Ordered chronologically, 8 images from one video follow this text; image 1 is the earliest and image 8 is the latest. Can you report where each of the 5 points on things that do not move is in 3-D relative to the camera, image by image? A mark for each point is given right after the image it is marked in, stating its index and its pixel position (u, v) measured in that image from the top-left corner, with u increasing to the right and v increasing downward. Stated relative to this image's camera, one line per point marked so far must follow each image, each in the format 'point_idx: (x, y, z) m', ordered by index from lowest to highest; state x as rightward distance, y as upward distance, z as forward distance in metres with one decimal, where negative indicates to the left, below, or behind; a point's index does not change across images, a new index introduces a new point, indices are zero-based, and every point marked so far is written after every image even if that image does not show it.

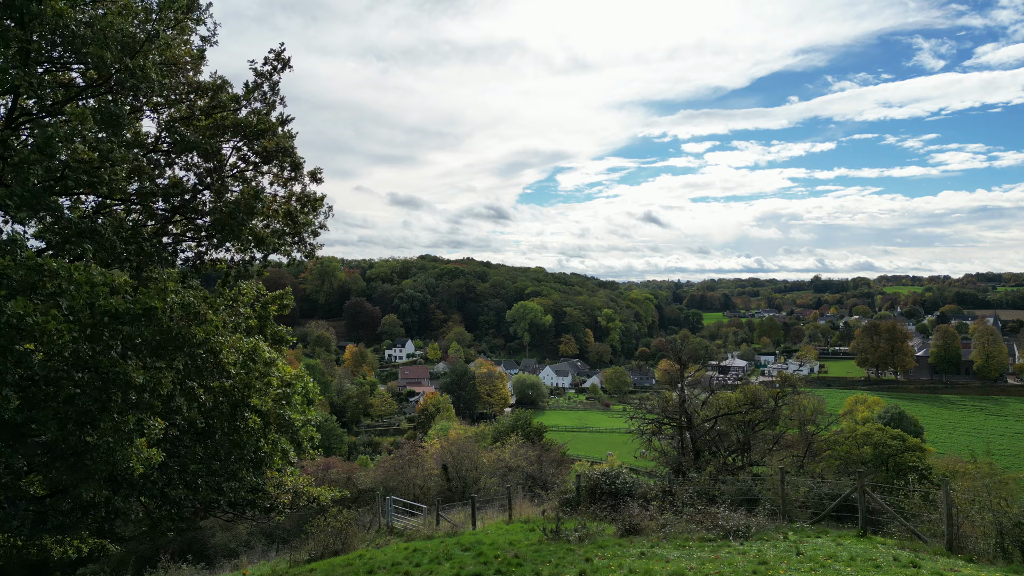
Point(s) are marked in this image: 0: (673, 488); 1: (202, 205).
0: (+3.9, -4.9, +12.9) m
1: (-5.5, +1.5, +9.4) m
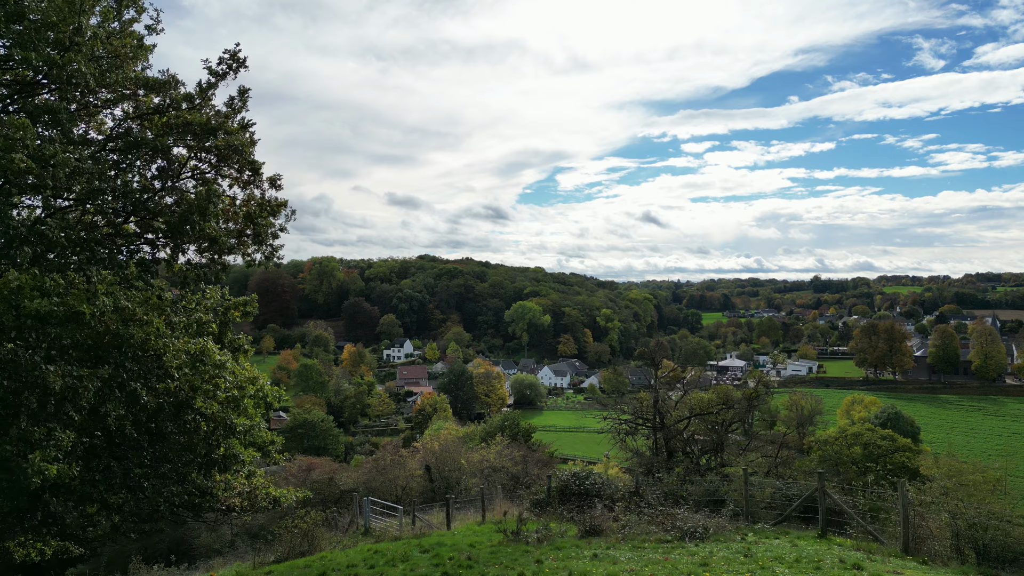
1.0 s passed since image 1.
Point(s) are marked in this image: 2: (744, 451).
0: (+3.1, -4.9, +12.9) m
1: (-6.3, +1.5, +9.4) m
2: (+7.1, -5.1, +16.6) m
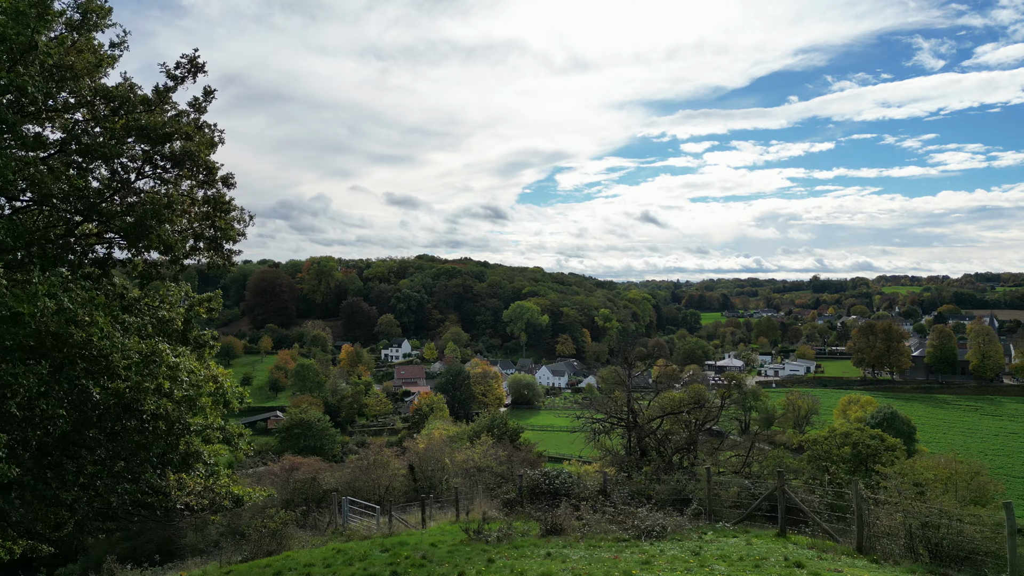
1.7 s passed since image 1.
0: (+2.3, -4.9, +12.9) m
1: (-7.0, +1.5, +9.4) m
2: (+6.4, -5.1, +16.6) m
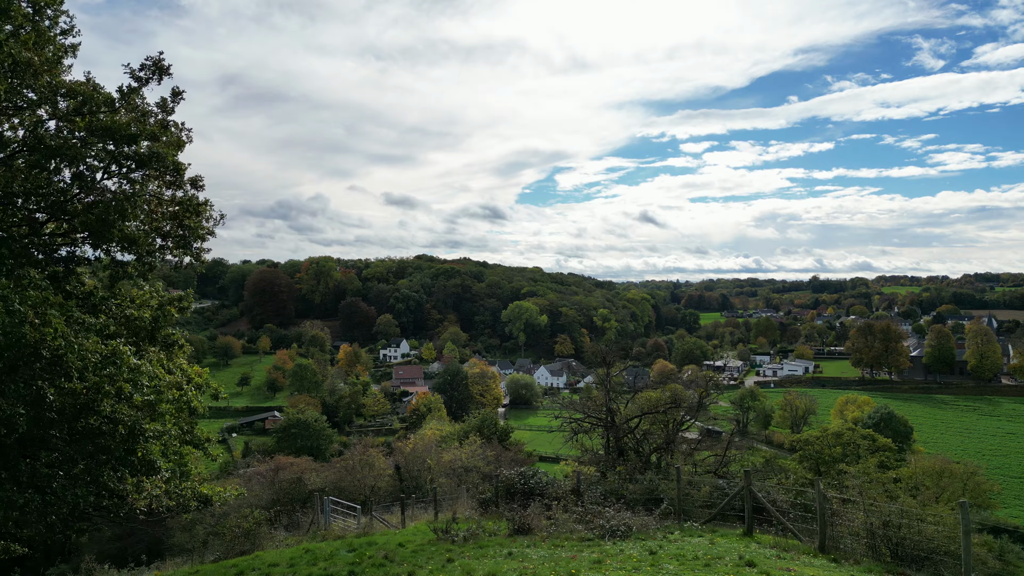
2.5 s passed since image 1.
0: (+1.7, -4.9, +12.9) m
1: (-7.7, +1.5, +9.4) m
2: (+5.7, -5.1, +16.6) m
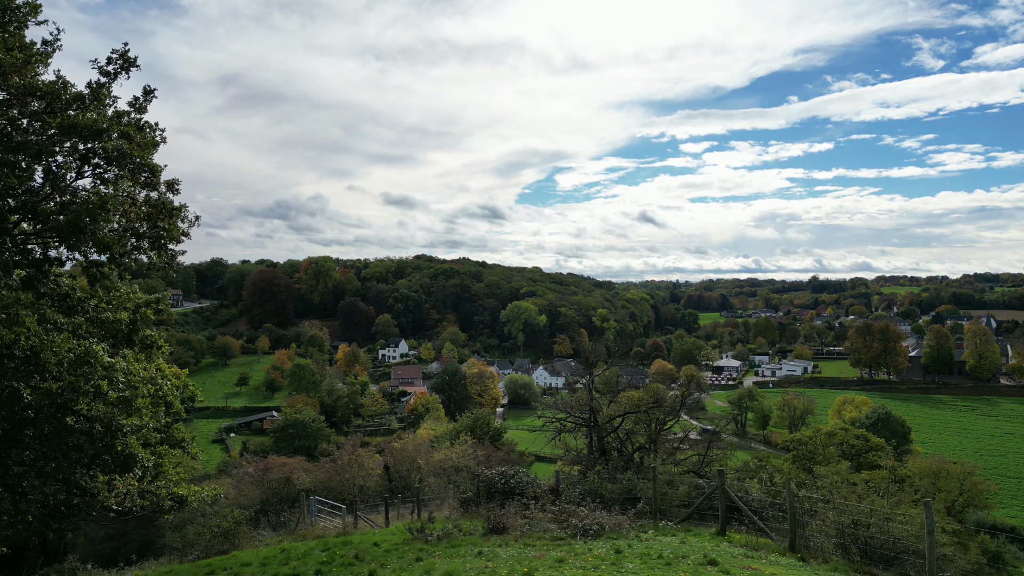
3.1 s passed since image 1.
0: (+1.2, -4.8, +12.9) m
1: (-8.2, +1.5, +9.4) m
2: (+5.2, -5.1, +16.6) m
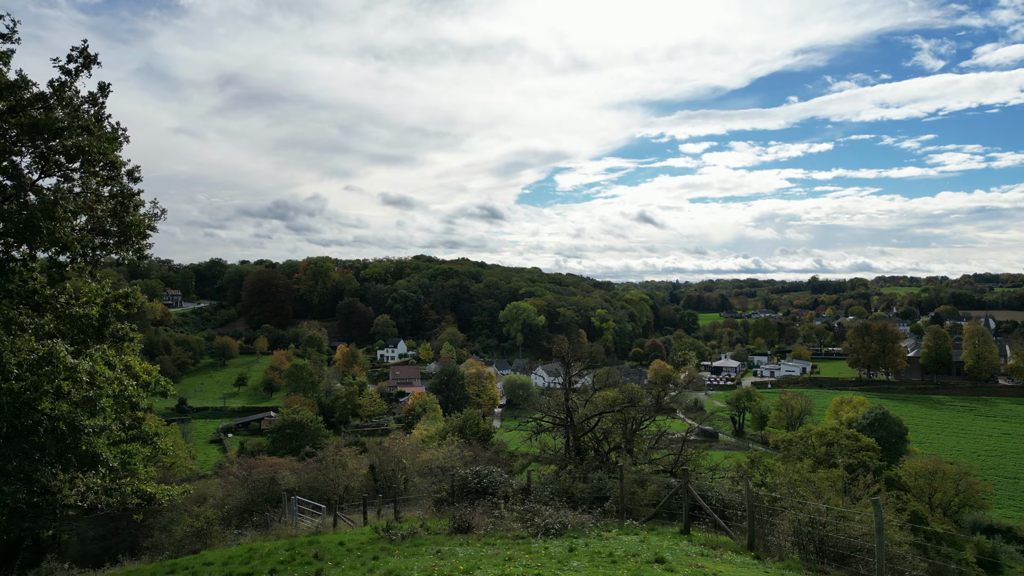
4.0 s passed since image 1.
0: (+0.5, -4.8, +13.0) m
1: (-8.9, +1.5, +9.5) m
2: (+4.5, -5.1, +16.7) m
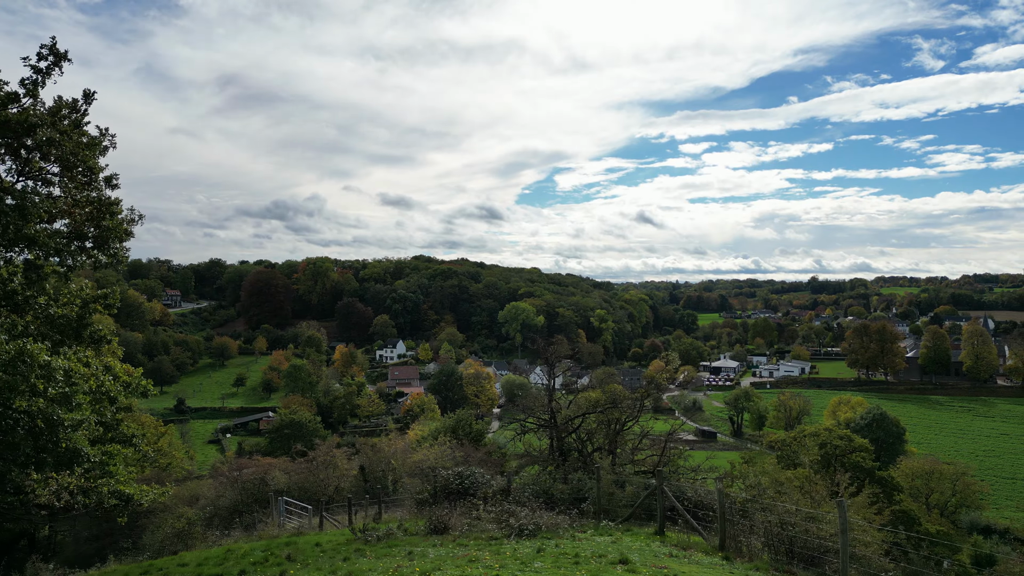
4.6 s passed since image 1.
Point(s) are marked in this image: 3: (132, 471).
0: (0.0, -4.9, +13.0) m
1: (-9.4, +1.4, +9.5) m
2: (+4.0, -5.1, +16.7) m
3: (-9.1, -4.4, +12.8) m
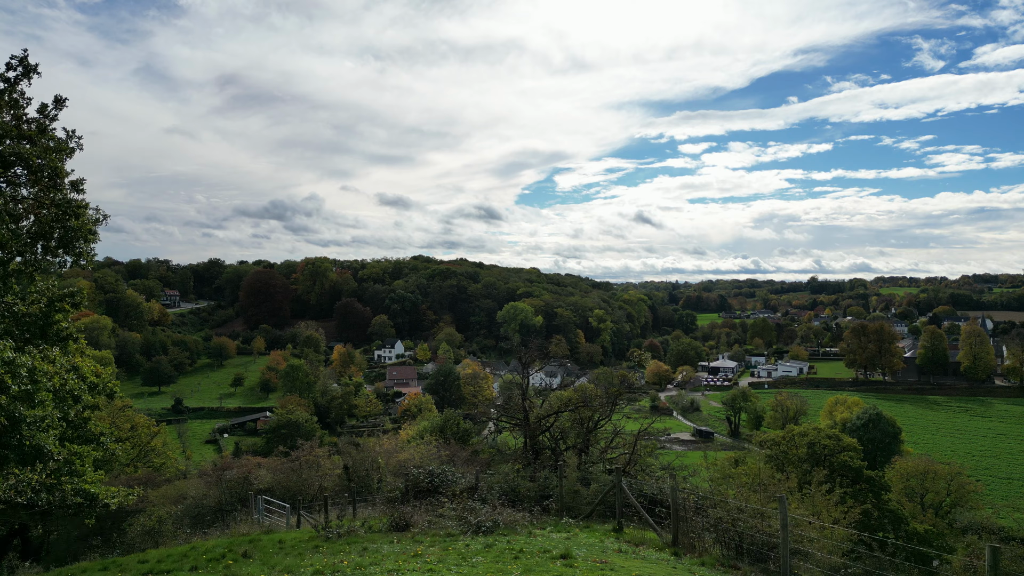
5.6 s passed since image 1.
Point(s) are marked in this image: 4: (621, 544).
0: (-0.8, -4.9, +13.1) m
1: (-10.2, +1.5, +9.6) m
2: (+3.2, -5.1, +16.8) m
3: (-9.9, -4.4, +12.9) m
4: (+1.9, -4.5, +9.3) m
